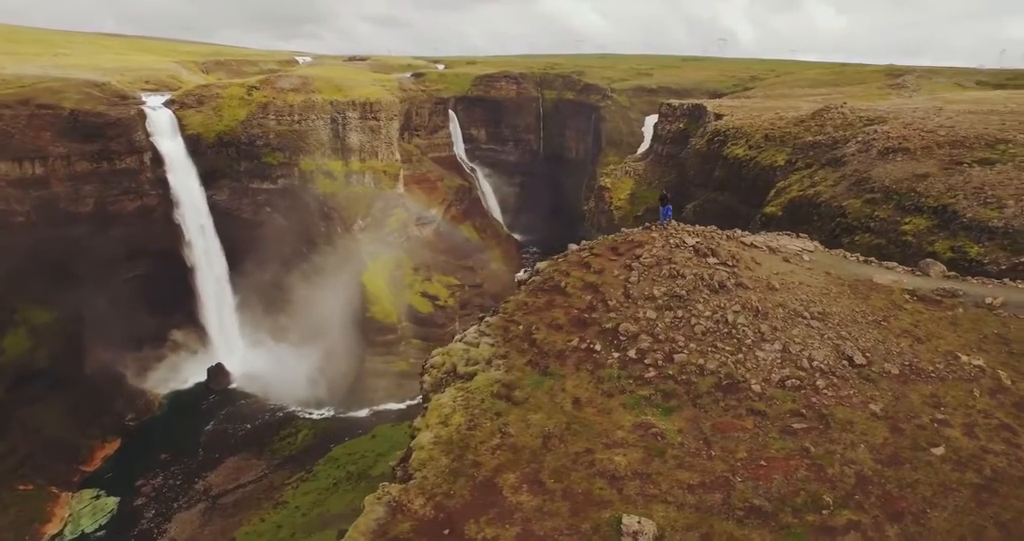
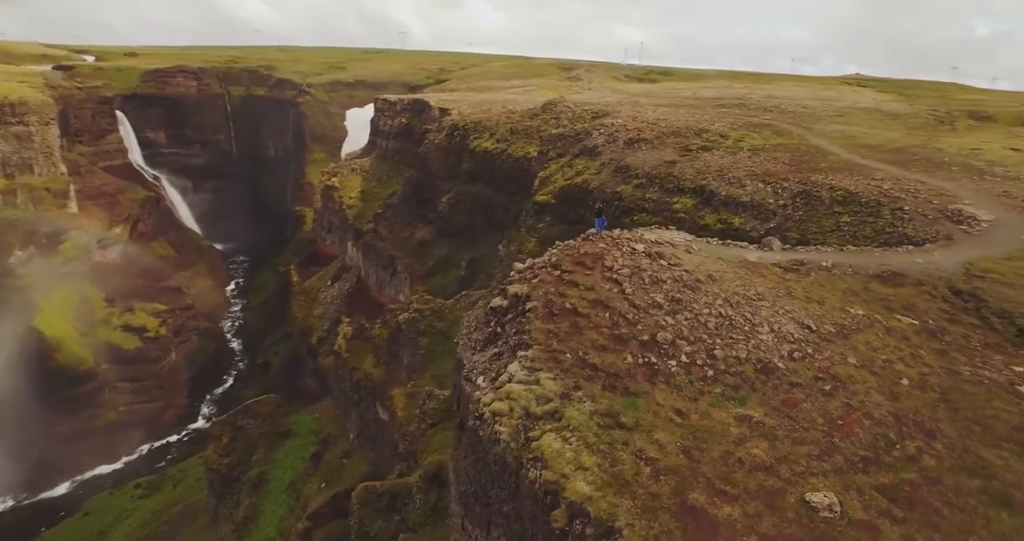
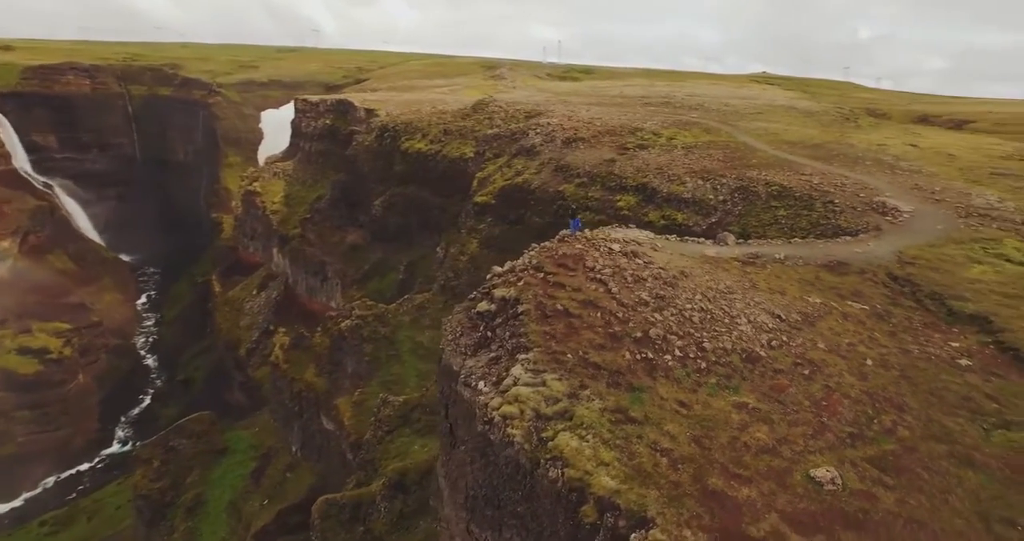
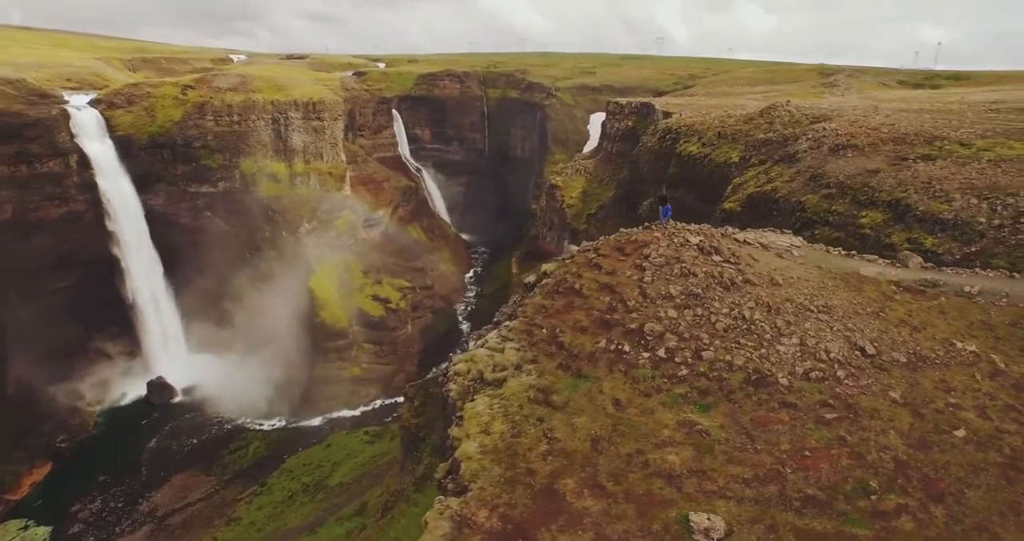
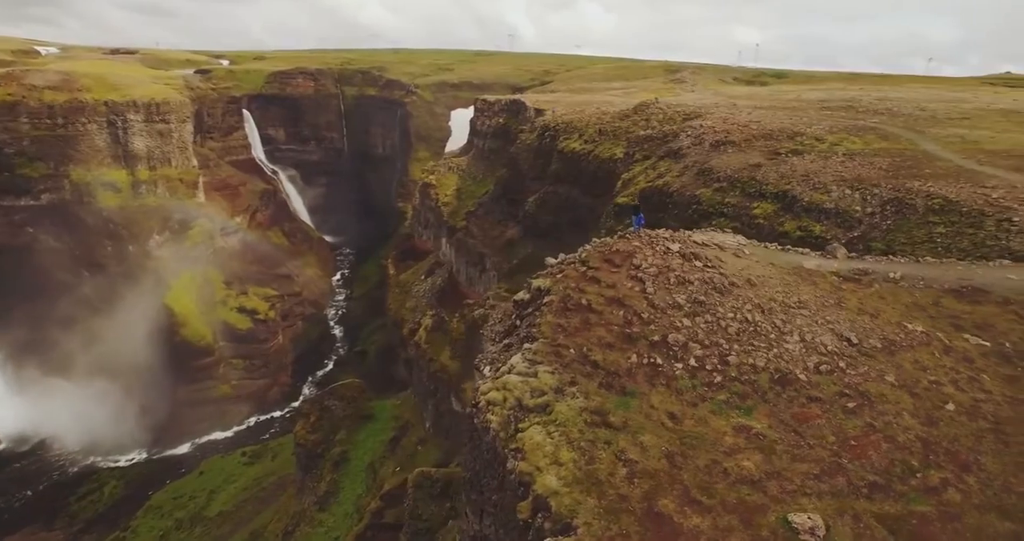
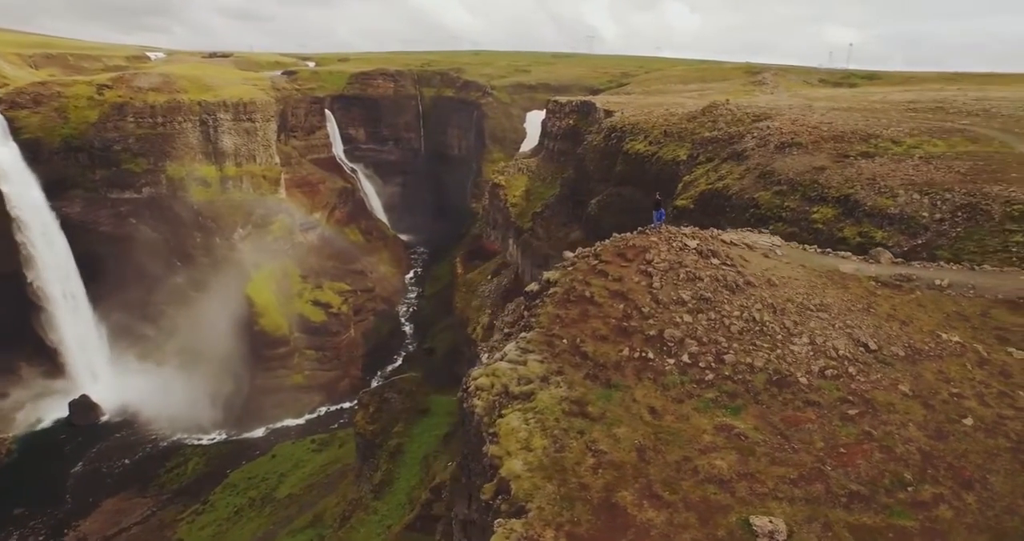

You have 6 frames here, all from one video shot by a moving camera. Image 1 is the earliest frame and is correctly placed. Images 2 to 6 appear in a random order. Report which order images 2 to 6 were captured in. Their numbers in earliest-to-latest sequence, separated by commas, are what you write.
4, 6, 5, 2, 3
